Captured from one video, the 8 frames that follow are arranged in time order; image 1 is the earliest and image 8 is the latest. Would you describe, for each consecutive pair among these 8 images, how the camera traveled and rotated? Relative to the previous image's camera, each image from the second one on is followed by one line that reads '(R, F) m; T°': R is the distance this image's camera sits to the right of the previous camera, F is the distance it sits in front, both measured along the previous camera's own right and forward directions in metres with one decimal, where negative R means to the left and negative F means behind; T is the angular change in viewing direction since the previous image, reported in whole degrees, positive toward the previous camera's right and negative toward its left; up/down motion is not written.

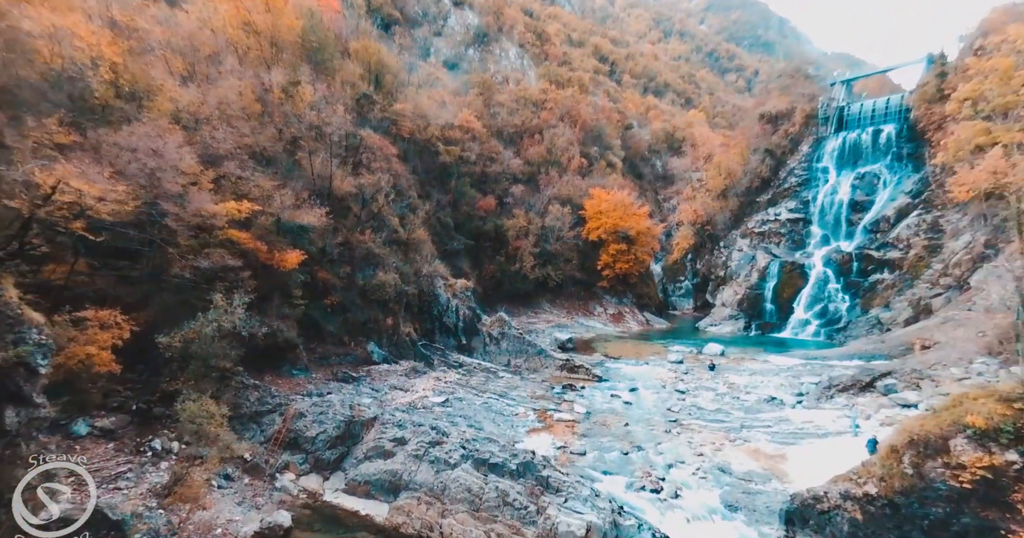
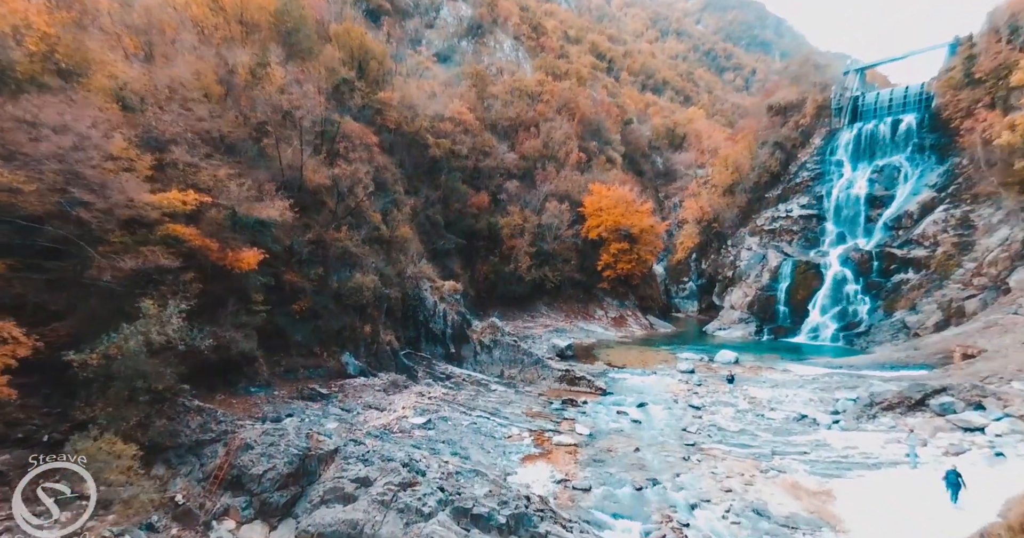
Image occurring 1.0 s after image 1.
(+0.2, +2.3) m; 0°
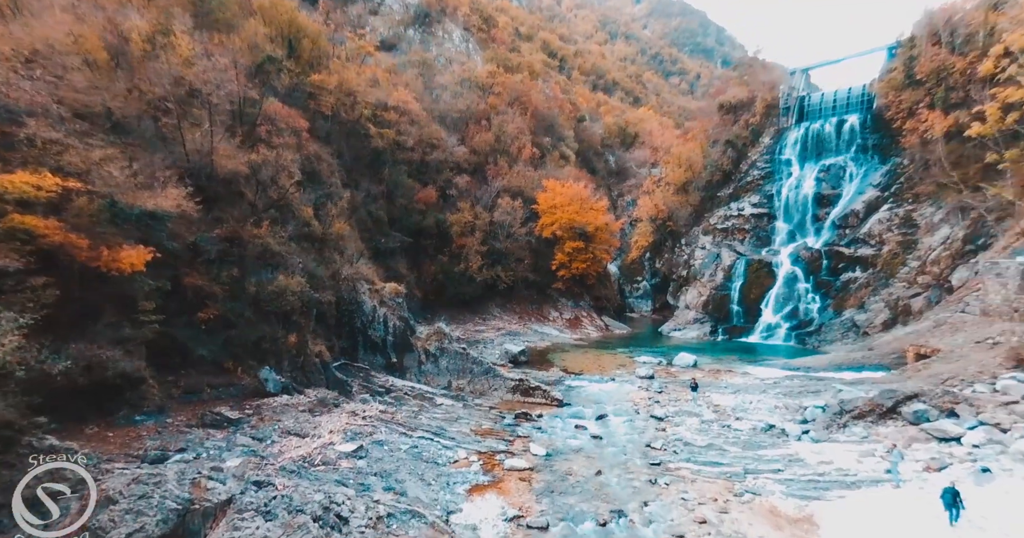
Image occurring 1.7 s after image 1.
(+0.2, +1.8) m; +5°
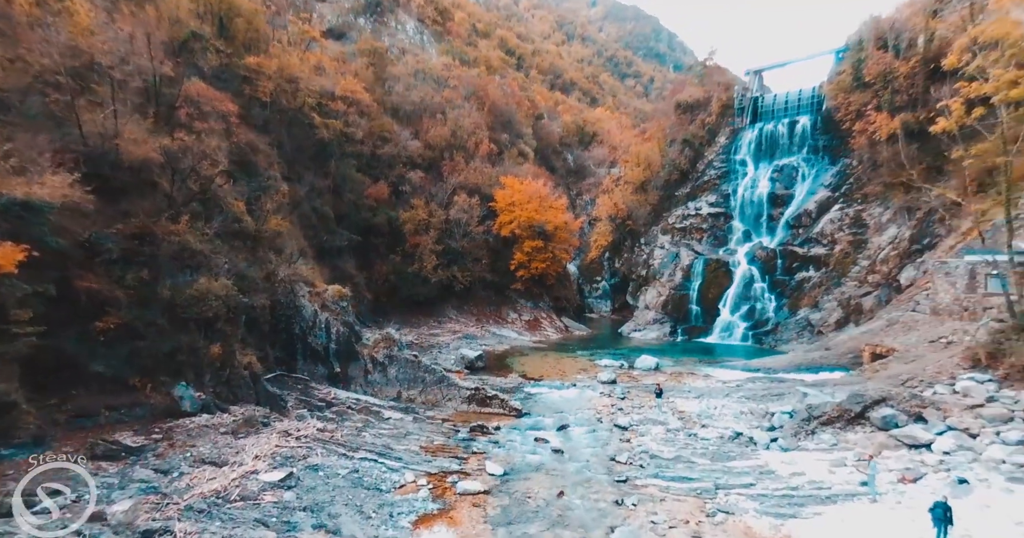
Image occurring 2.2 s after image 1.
(+0.1, +1.3) m; +5°
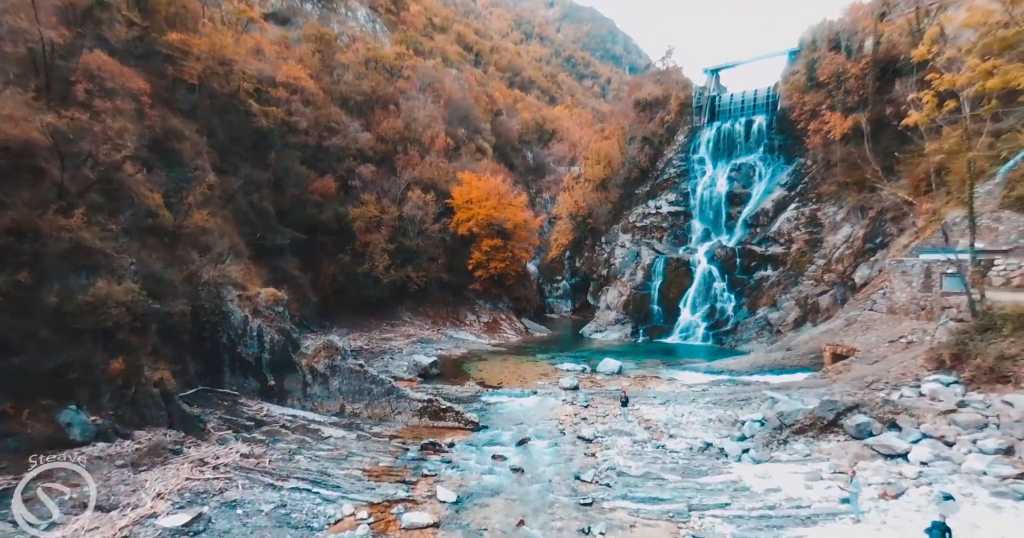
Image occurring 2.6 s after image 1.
(+0.2, +1.4) m; +5°
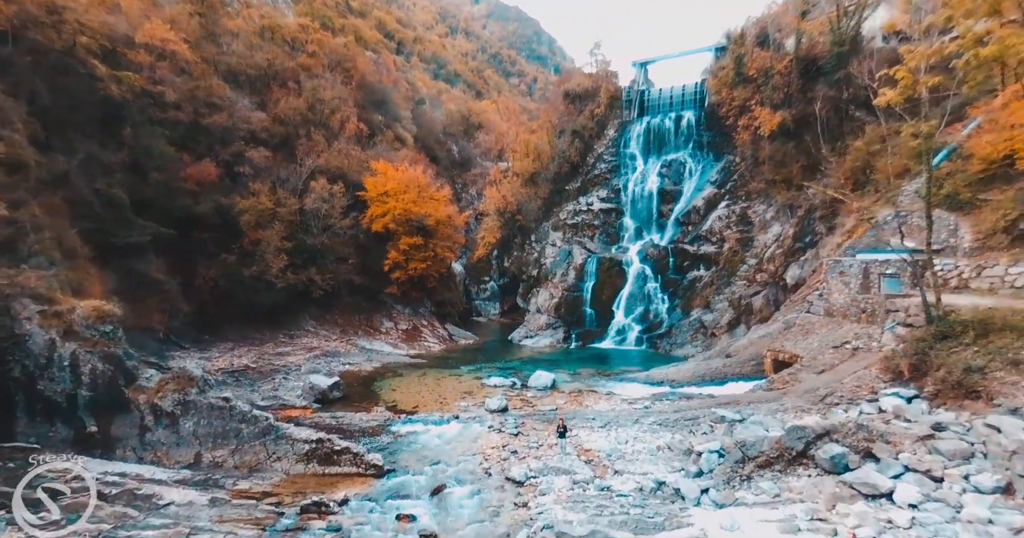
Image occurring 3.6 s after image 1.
(+0.4, +3.0) m; +8°
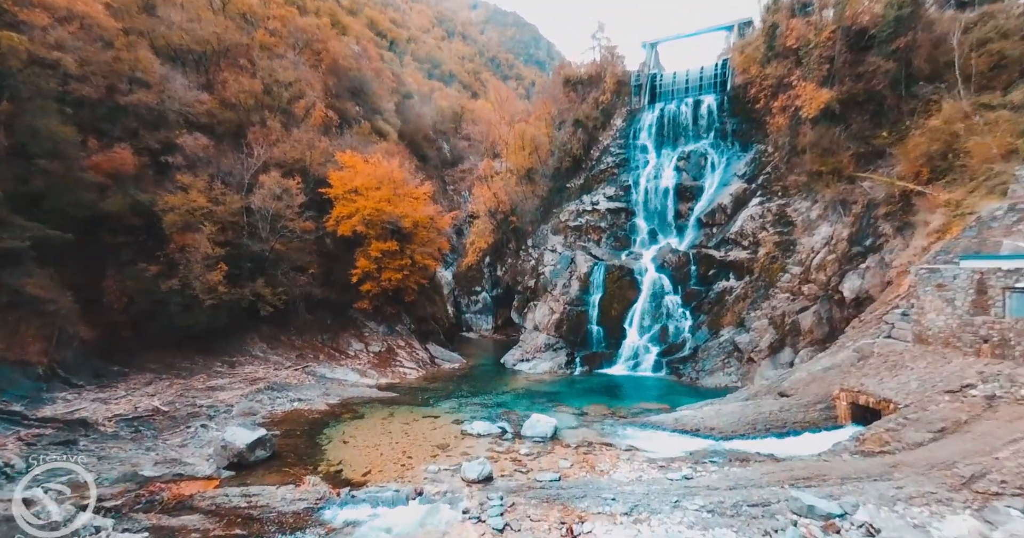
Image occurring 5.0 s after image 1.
(+0.4, +5.0) m; 0°
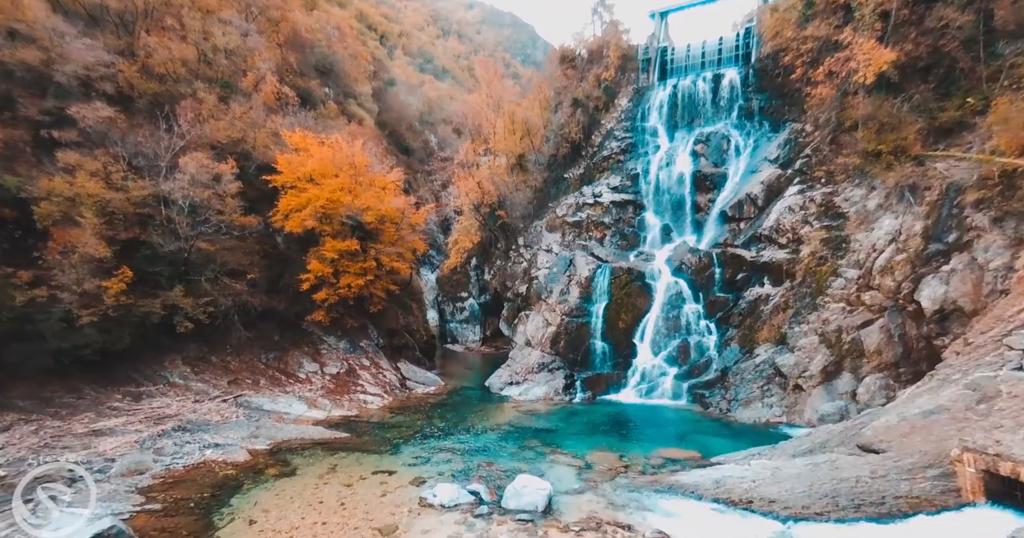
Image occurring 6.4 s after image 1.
(+0.5, +4.7) m; 0°
